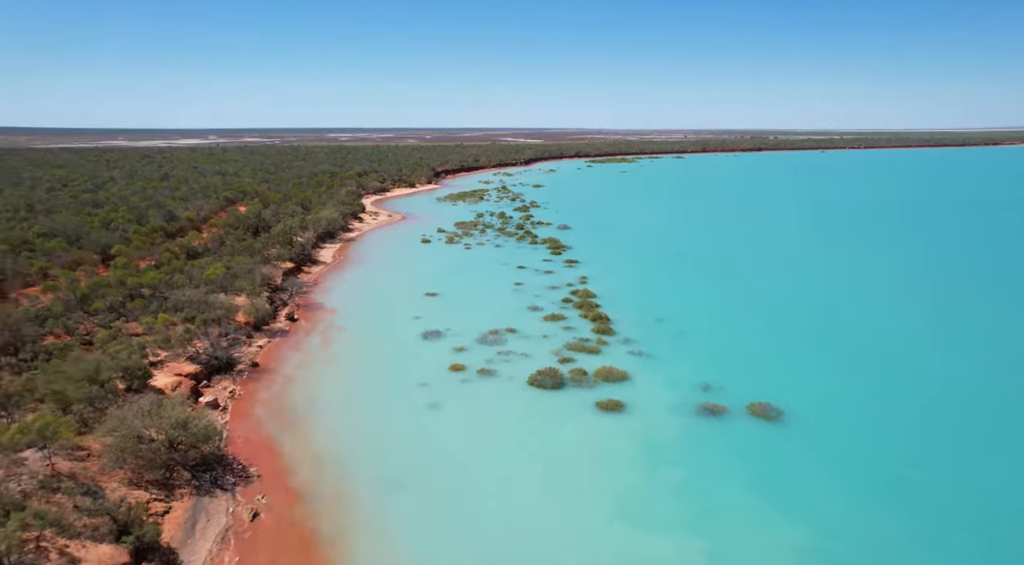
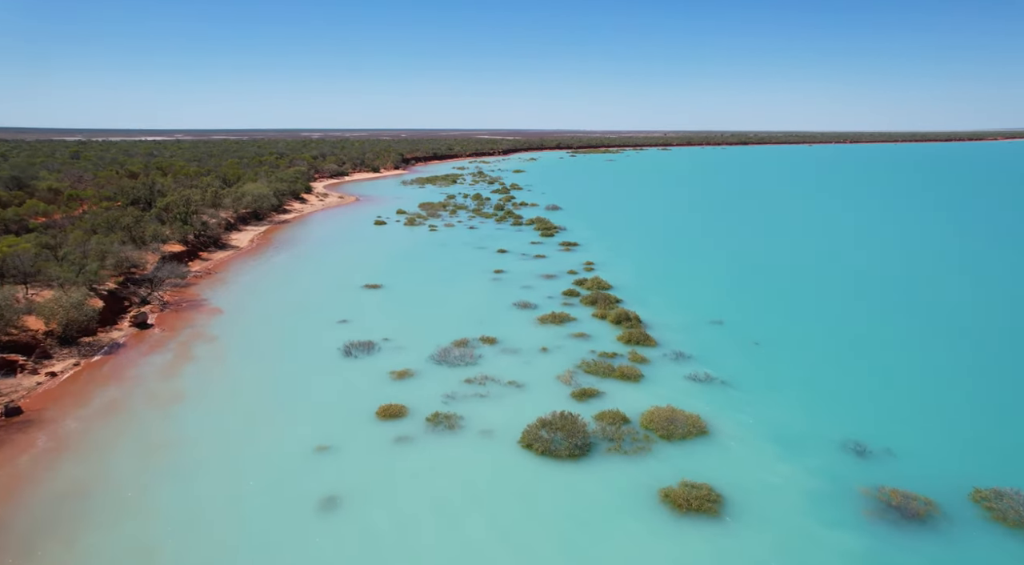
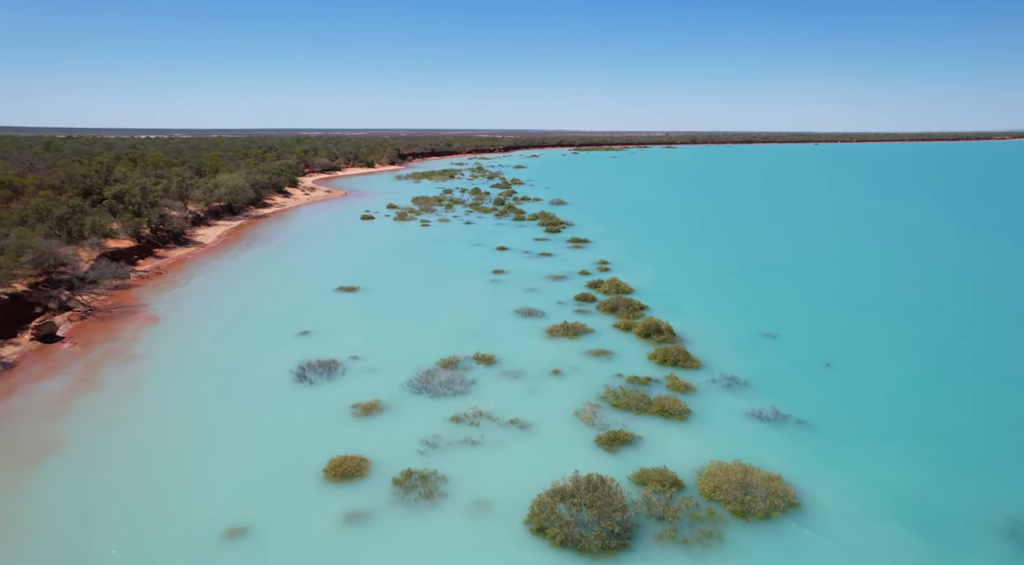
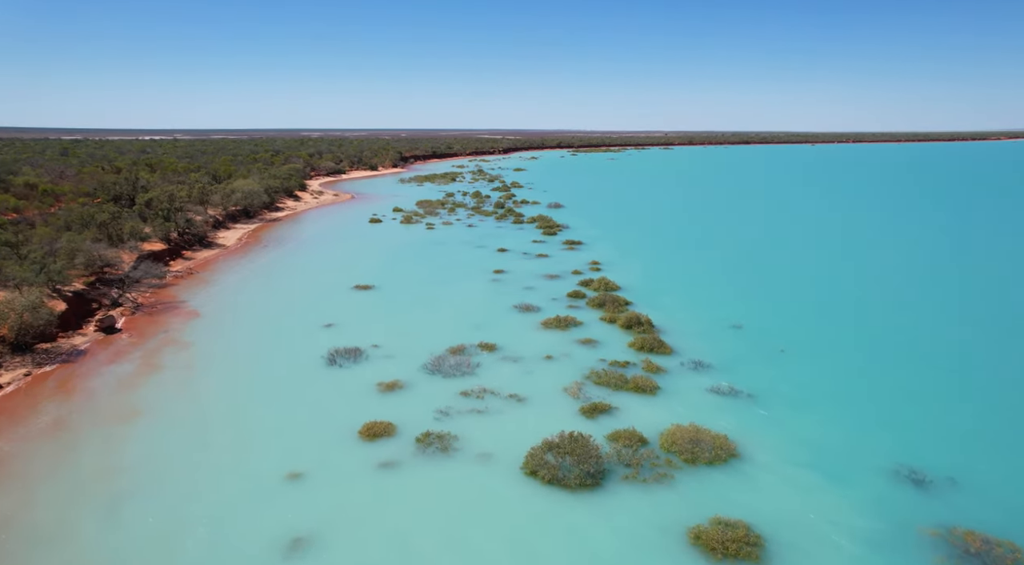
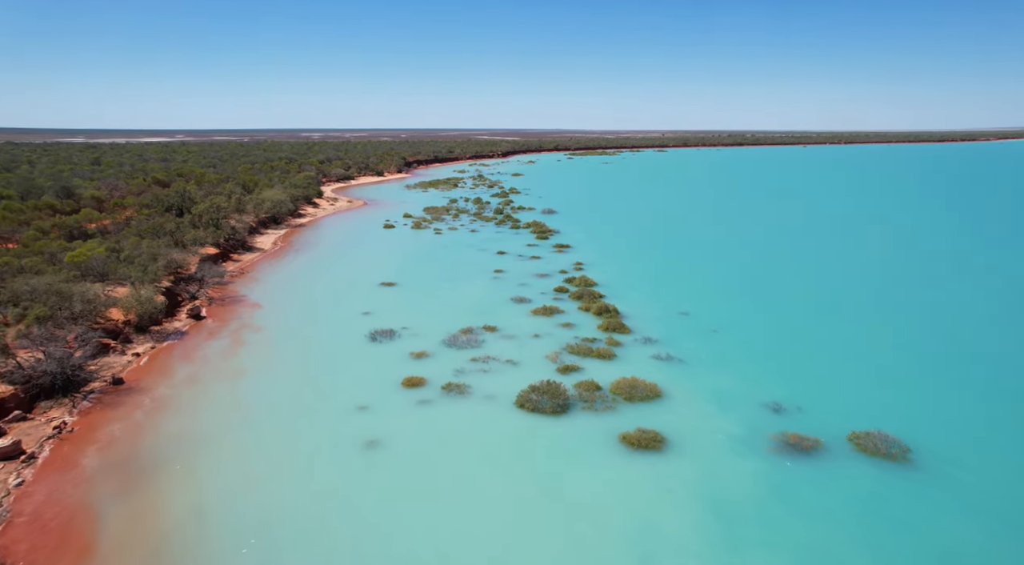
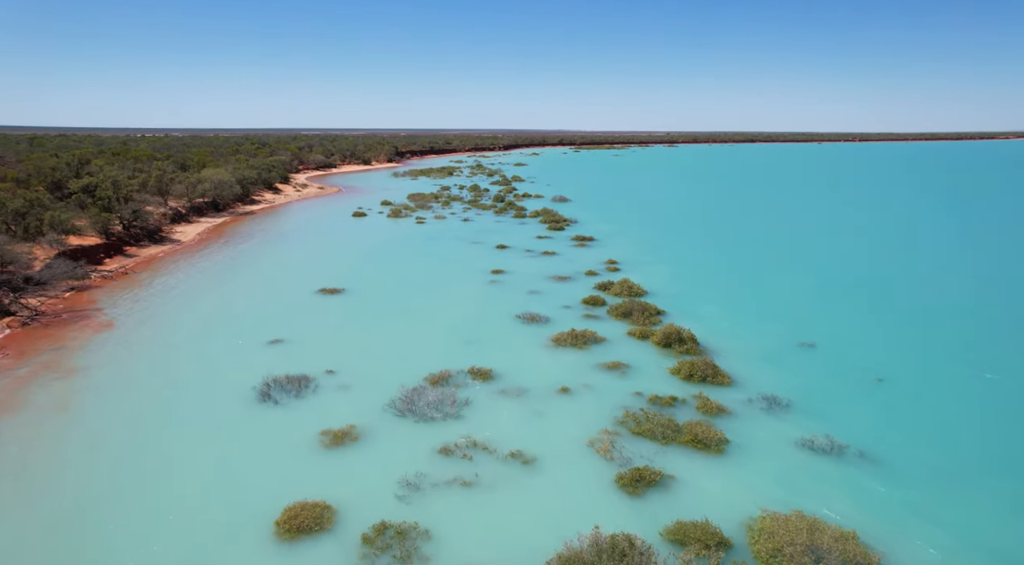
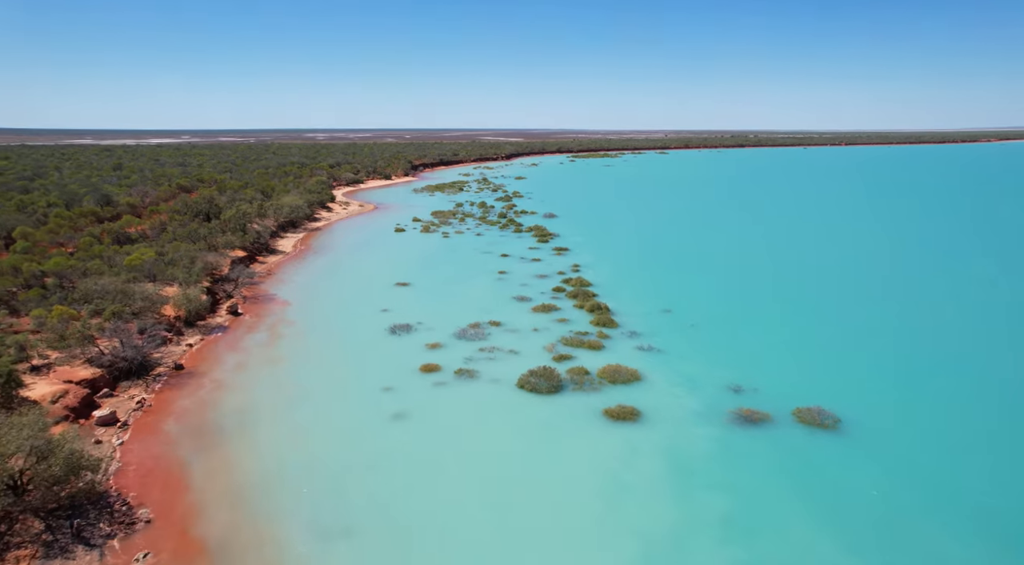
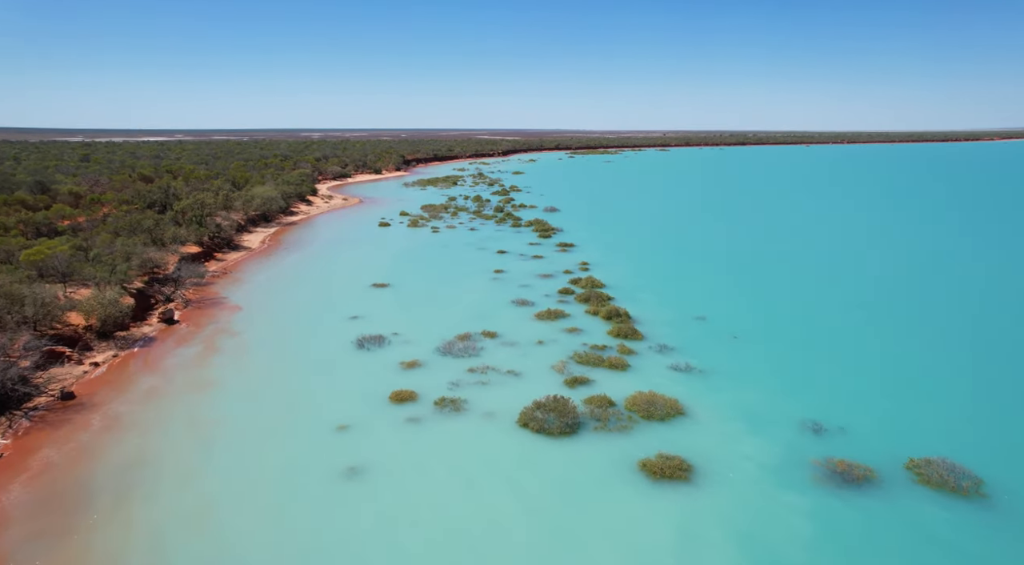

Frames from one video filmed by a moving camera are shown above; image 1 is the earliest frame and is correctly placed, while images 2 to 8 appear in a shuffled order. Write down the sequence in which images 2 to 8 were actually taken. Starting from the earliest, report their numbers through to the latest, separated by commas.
7, 5, 8, 2, 4, 3, 6
